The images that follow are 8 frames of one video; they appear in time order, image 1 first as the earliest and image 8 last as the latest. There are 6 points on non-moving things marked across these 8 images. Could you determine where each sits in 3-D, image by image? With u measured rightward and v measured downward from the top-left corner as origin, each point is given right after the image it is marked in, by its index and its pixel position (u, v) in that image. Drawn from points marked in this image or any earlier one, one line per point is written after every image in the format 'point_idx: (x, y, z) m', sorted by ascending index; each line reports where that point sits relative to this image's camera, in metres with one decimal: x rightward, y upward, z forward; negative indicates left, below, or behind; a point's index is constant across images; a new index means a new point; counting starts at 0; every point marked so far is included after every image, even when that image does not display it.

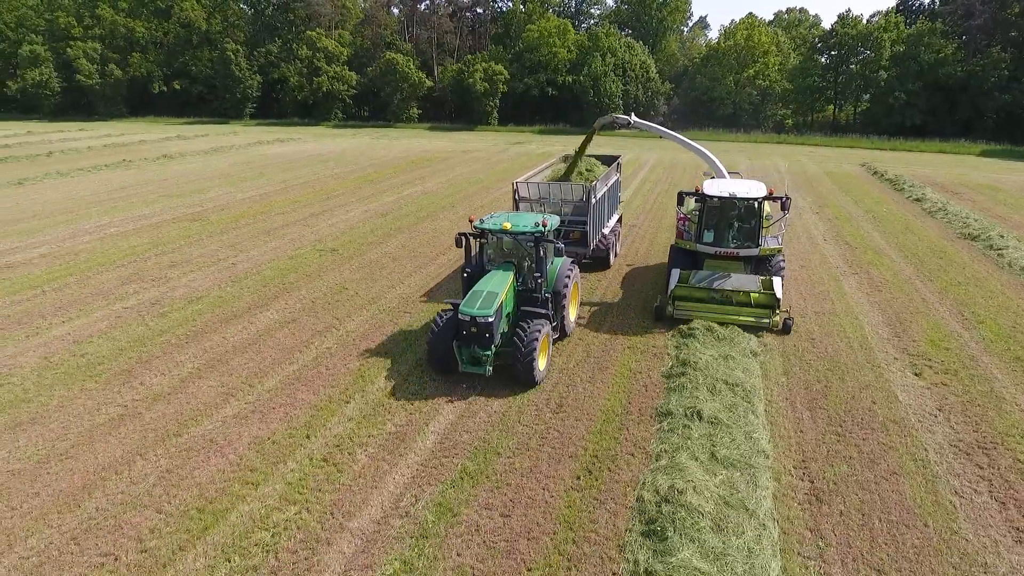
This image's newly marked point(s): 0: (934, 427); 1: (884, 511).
0: (+4.9, -1.6, +7.4) m
1: (+3.5, -2.1, +6.0) m
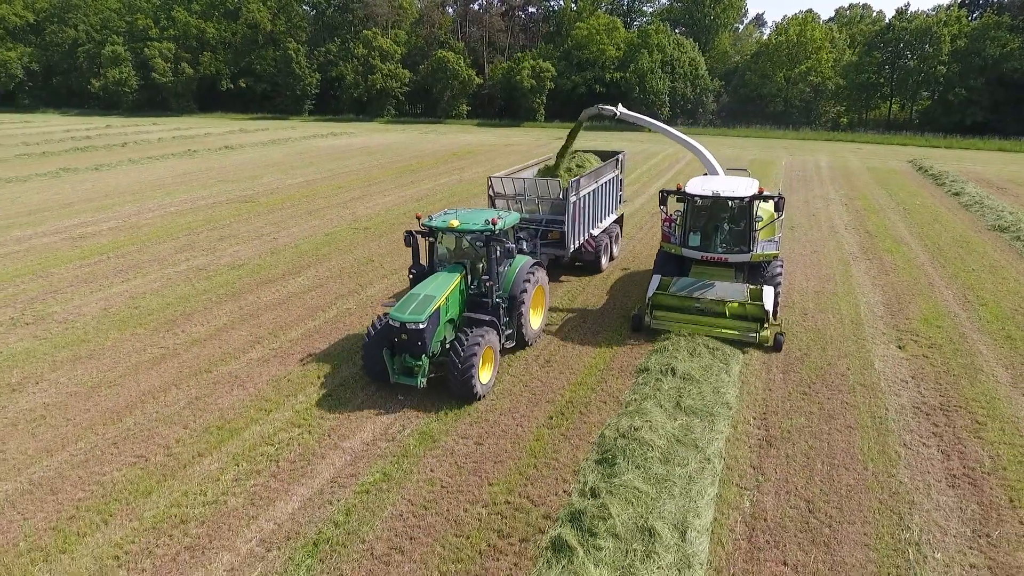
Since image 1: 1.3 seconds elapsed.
0: (+4.8, -1.2, +7.7) m
1: (+3.2, -1.7, +6.4) m
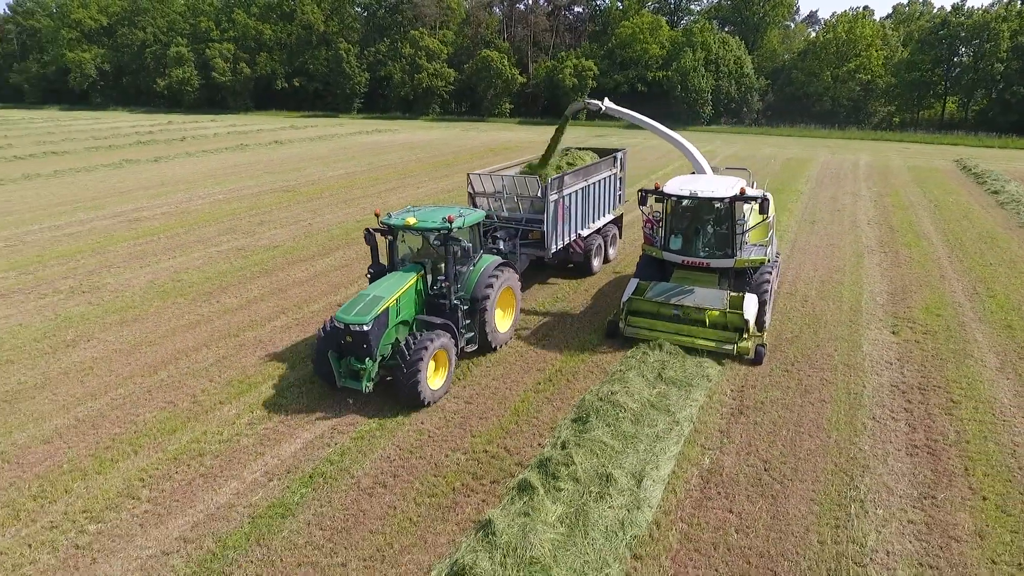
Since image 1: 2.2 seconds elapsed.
0: (+4.7, -1.0, +7.9) m
1: (+3.0, -1.5, +6.7) m
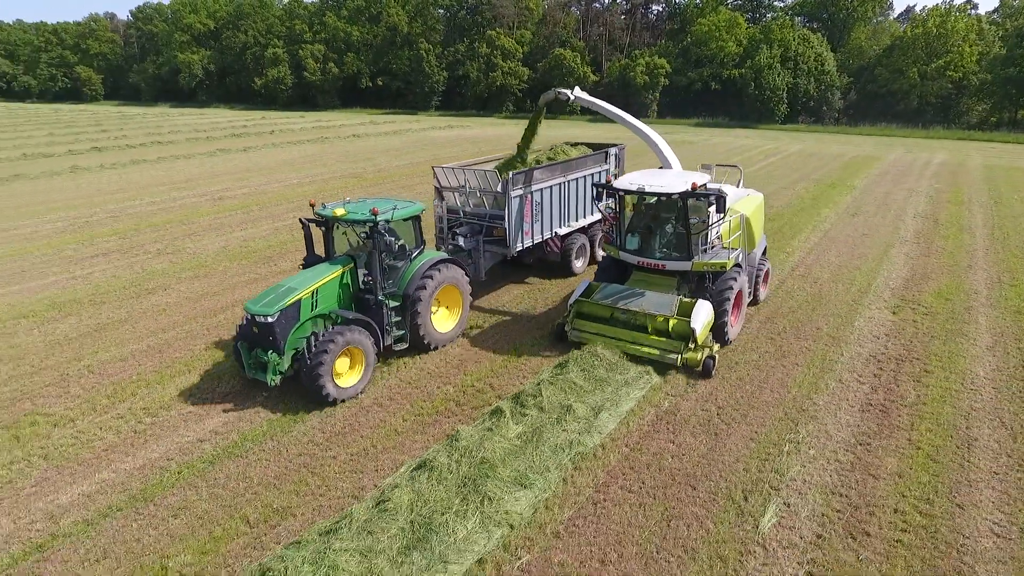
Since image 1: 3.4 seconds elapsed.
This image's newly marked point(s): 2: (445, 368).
0: (+4.7, -0.7, +8.2) m
1: (+2.9, -1.1, +7.3) m
2: (-0.8, -1.0, +7.8) m
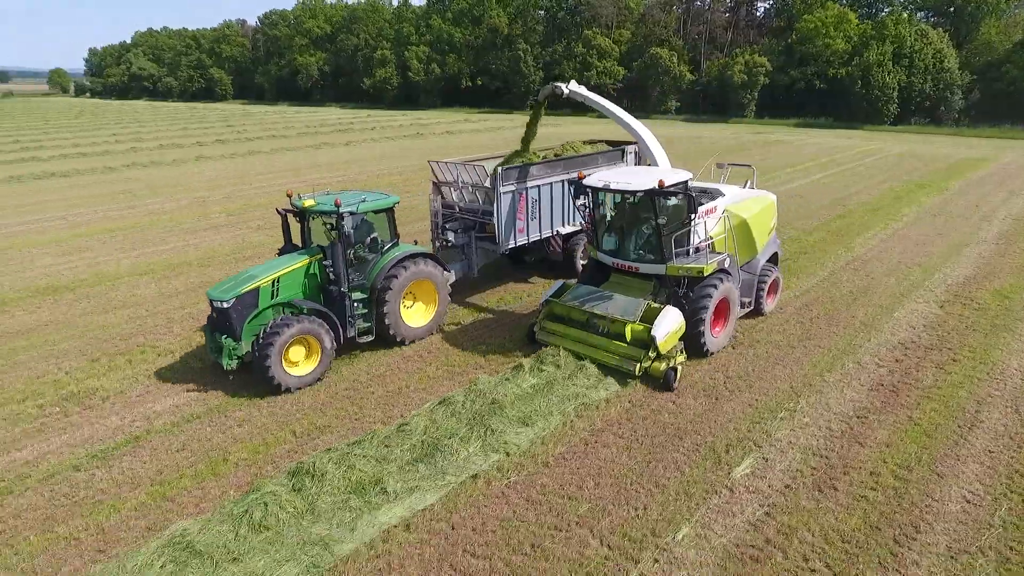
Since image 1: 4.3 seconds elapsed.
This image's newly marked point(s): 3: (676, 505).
0: (+5.1, -0.6, +8.3) m
1: (+3.2, -0.8, +7.5) m
2: (-0.4, -0.6, +8.6) m
3: (+1.3, -1.8, +5.0) m
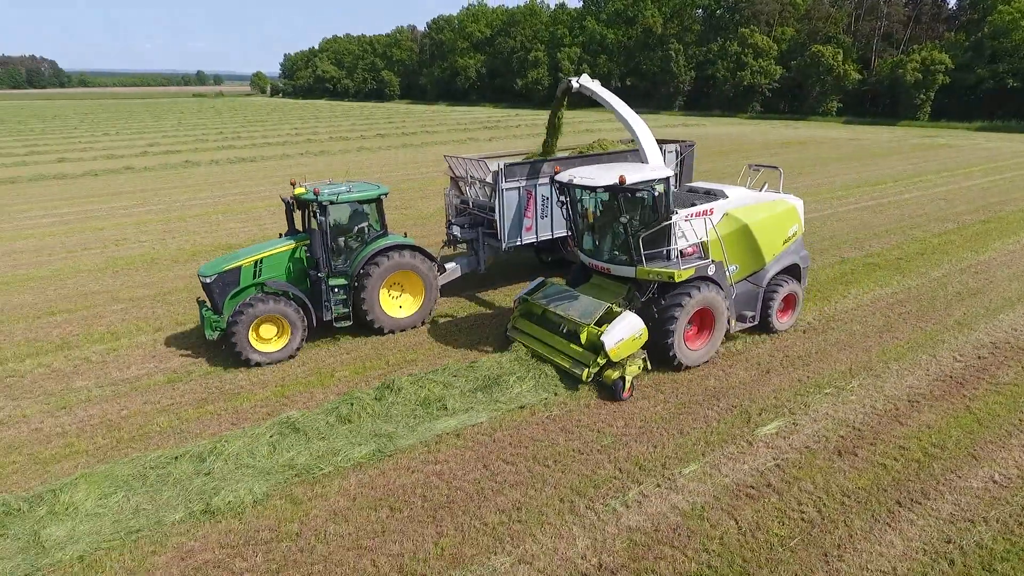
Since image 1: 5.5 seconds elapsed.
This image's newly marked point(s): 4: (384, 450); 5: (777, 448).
0: (+6.1, -0.6, +7.9) m
1: (+4.0, -0.7, +7.6) m
2: (+0.8, -0.2, +9.4) m
3: (+1.6, -1.4, +5.6) m
4: (-1.1, -1.4, +5.6) m
5: (+2.3, -1.4, +5.6) m
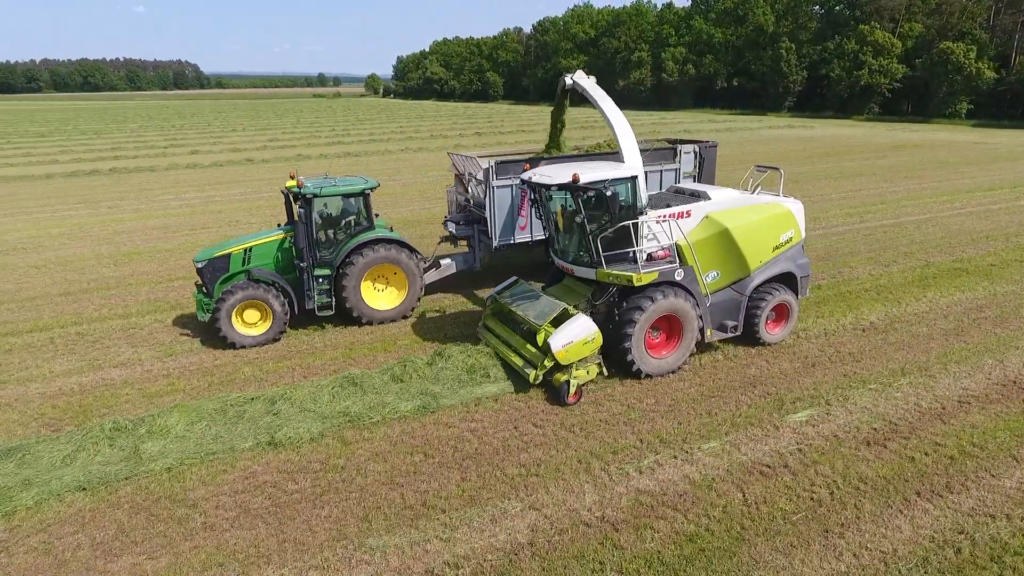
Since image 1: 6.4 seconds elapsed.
0: (+6.7, -0.6, +7.3) m
1: (+4.6, -0.7, +7.4) m
2: (+1.7, 0.0, +9.7) m
3: (+1.8, -1.3, +5.7) m
4: (-0.8, -1.2, +6.2) m
5: (+2.6, -1.3, +5.6) m
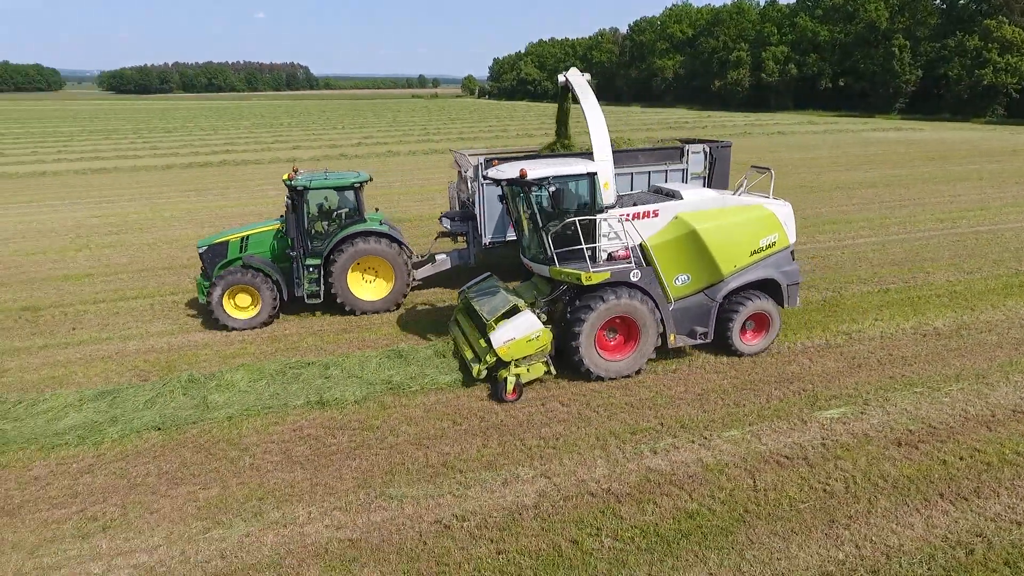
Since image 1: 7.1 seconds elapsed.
0: (+7.1, -0.8, +6.7) m
1: (+5.1, -0.7, +7.0) m
2: (+2.6, 0.0, +9.7) m
3: (+2.1, -1.2, +5.8) m
4: (-0.5, -1.0, +6.6) m
5: (+2.8, -1.3, +5.5) m
